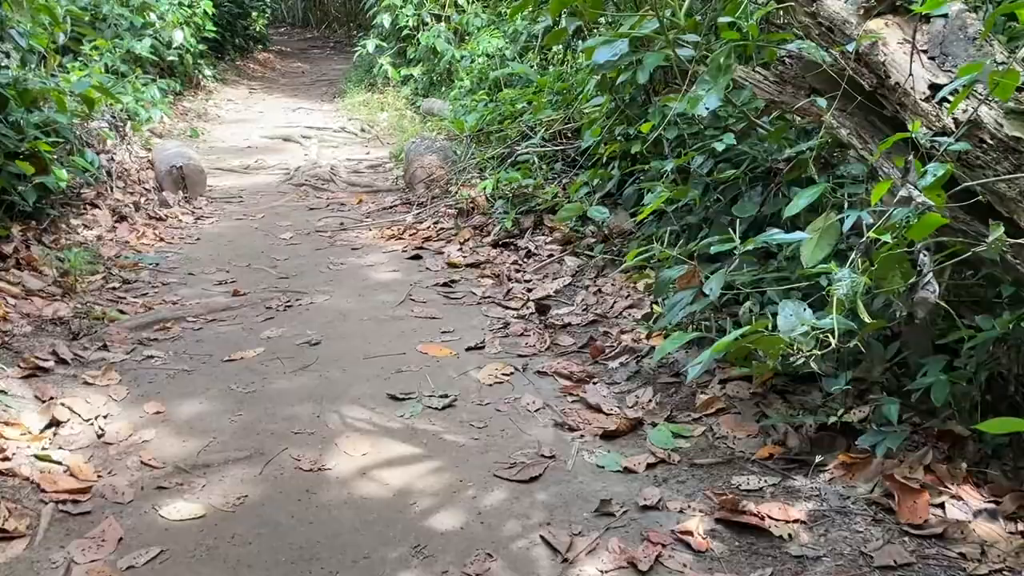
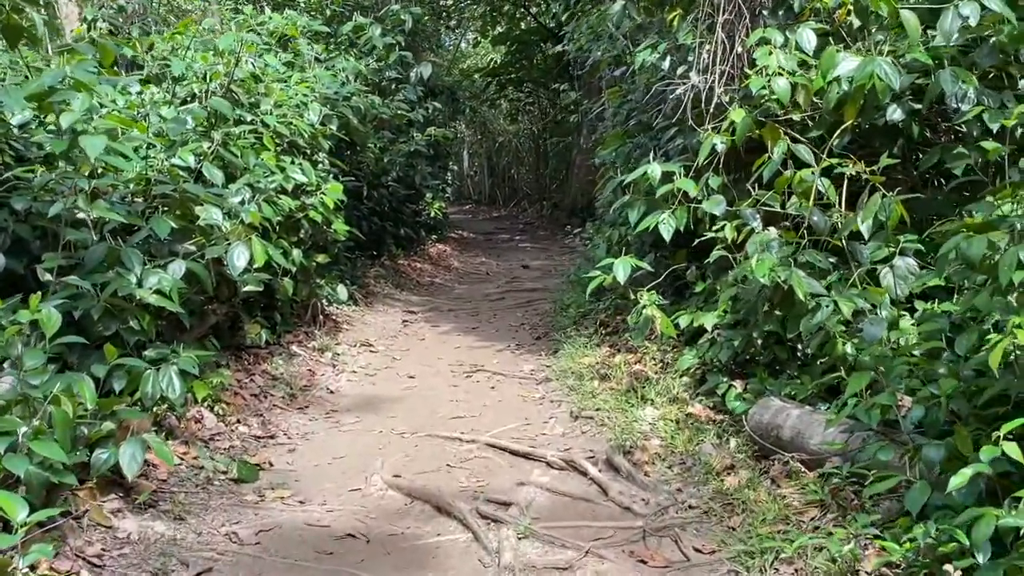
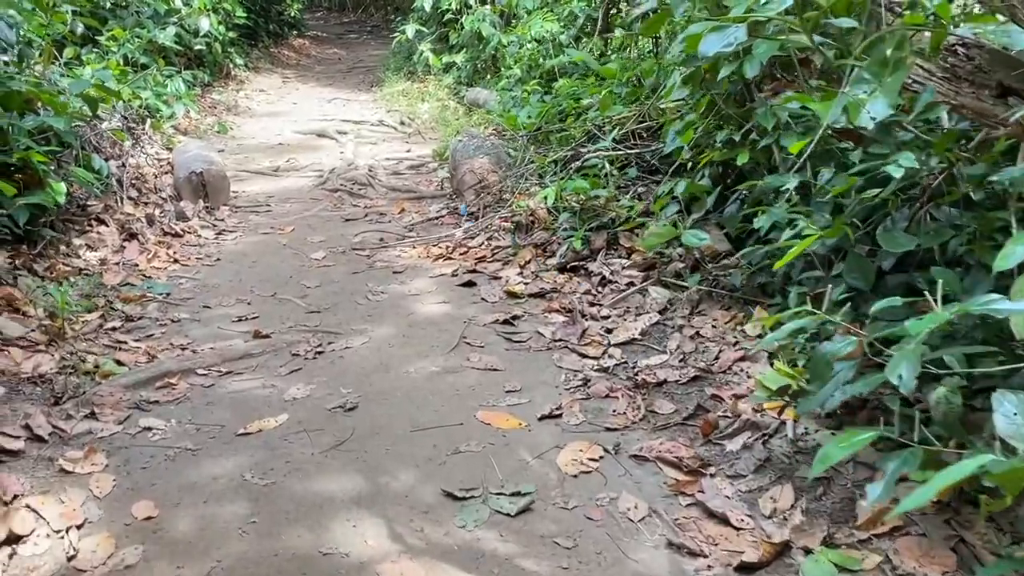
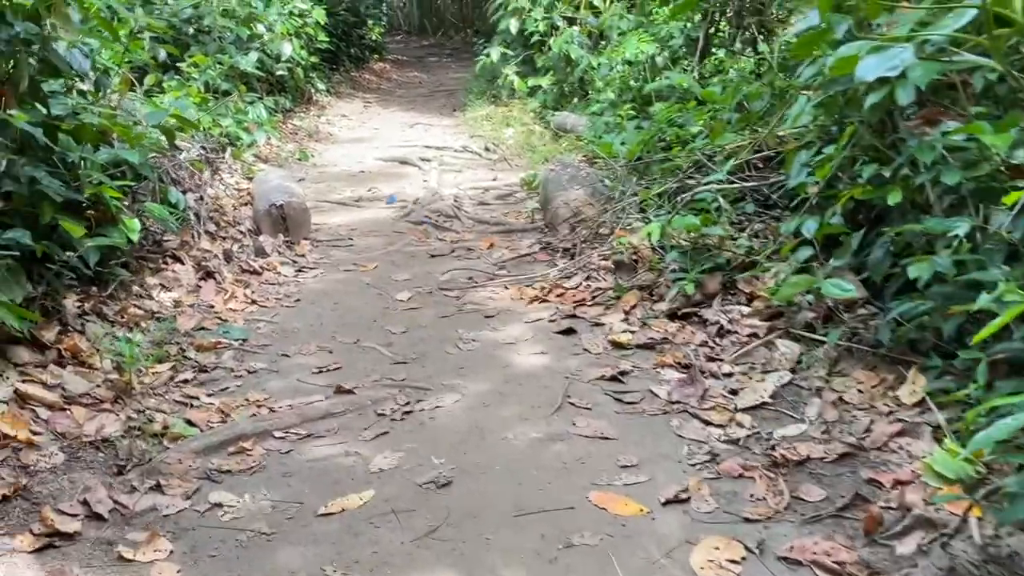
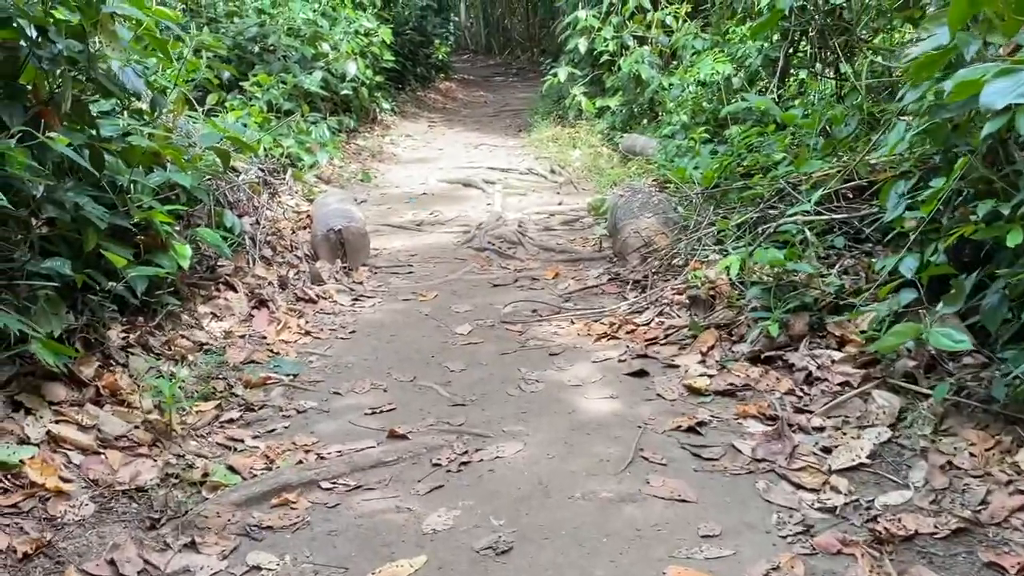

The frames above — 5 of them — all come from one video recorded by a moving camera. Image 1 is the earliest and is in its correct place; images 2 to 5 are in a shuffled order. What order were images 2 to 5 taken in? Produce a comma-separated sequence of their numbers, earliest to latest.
3, 4, 5, 2
